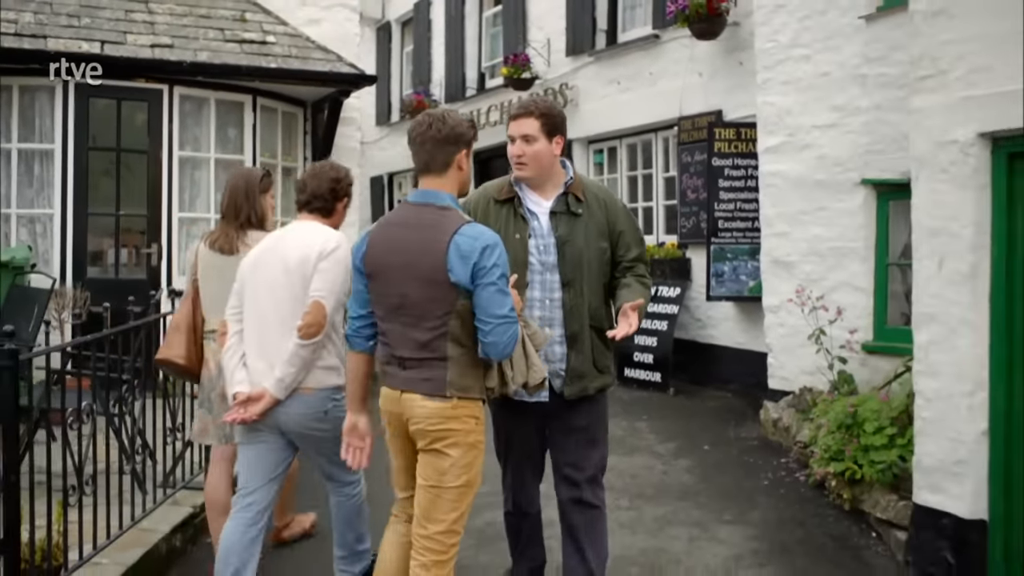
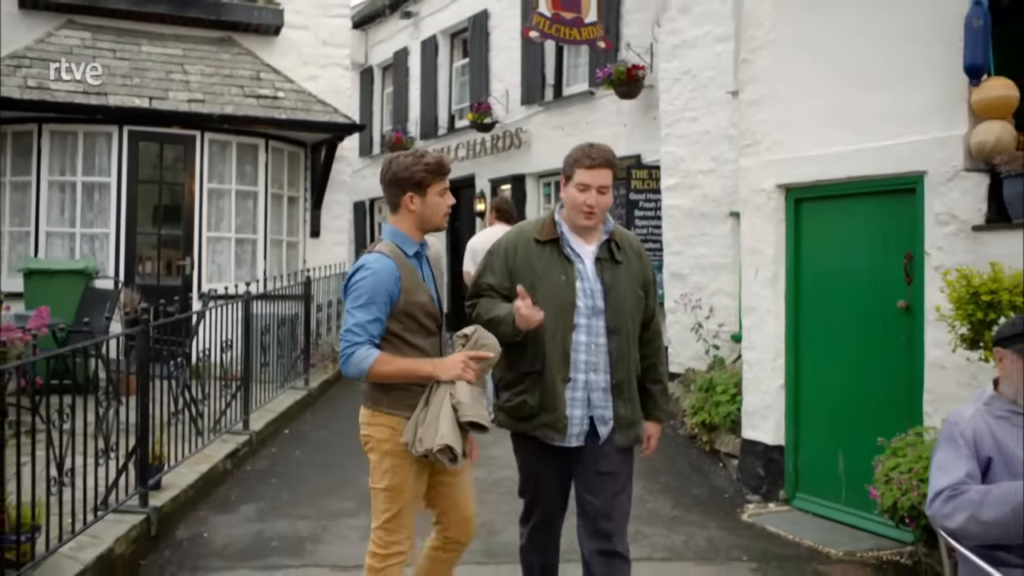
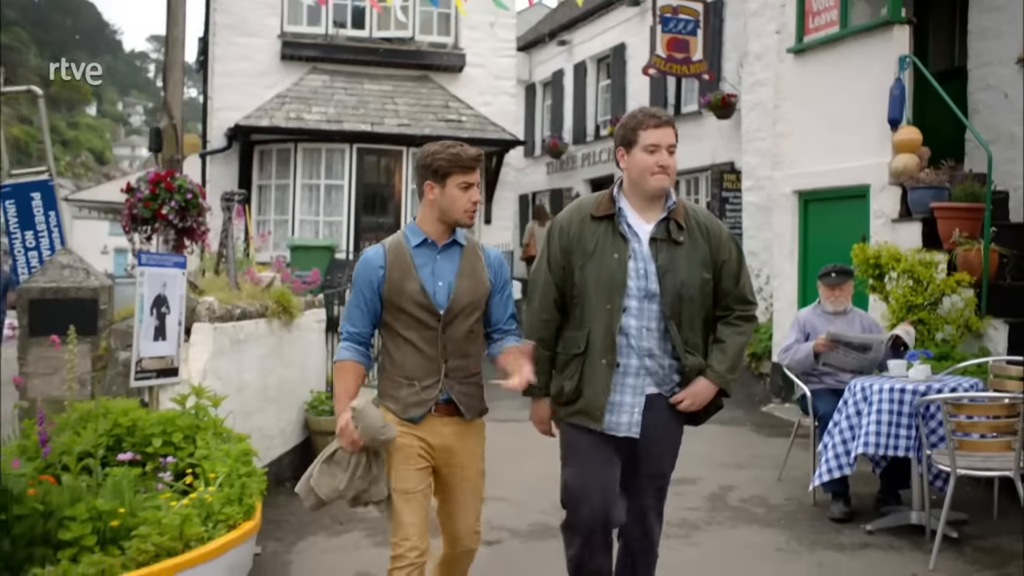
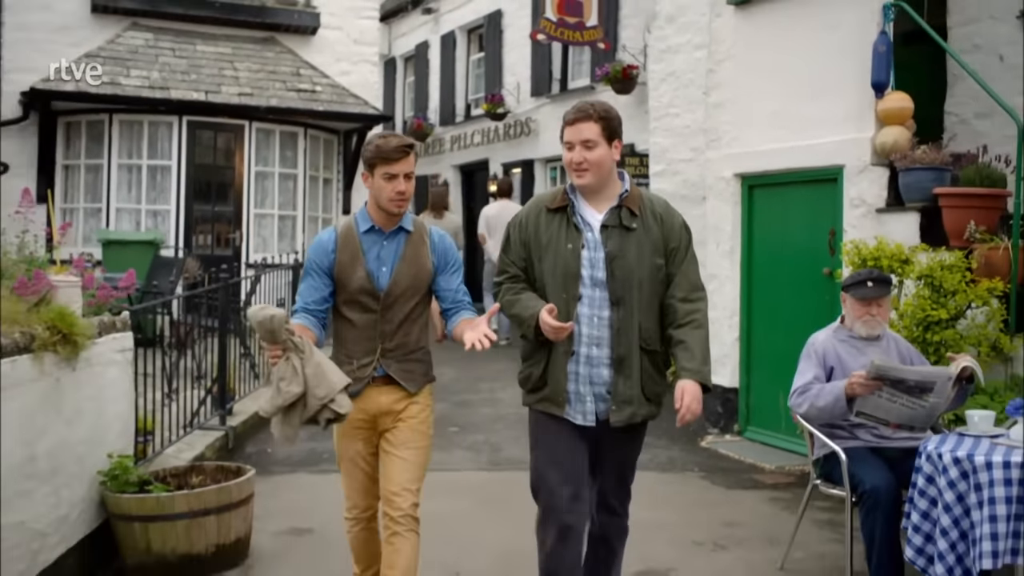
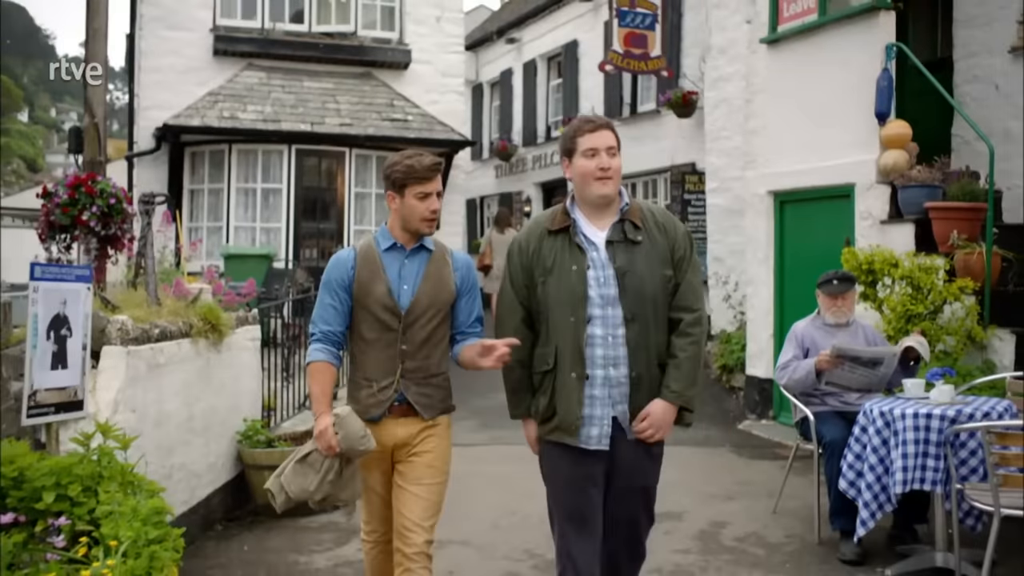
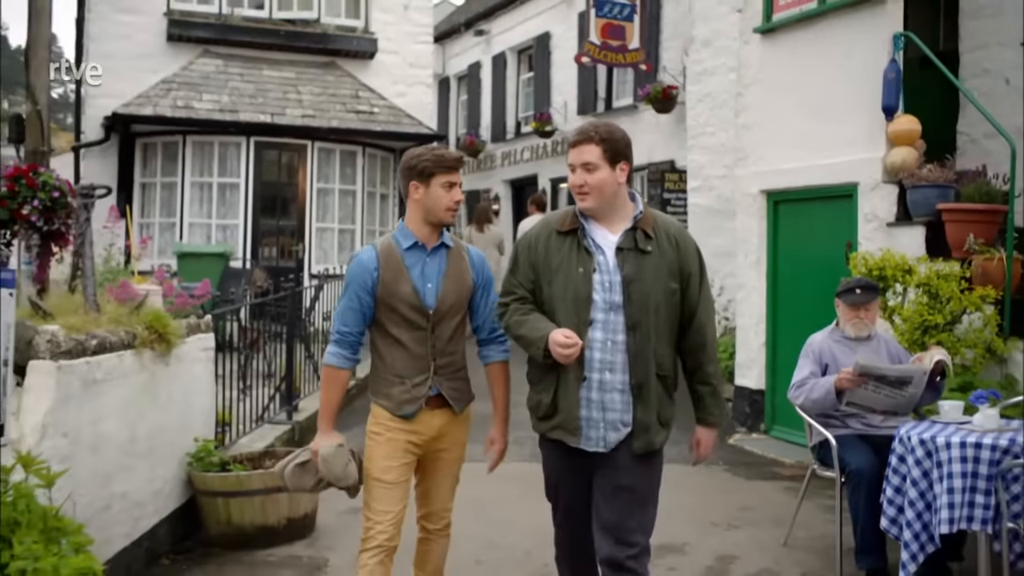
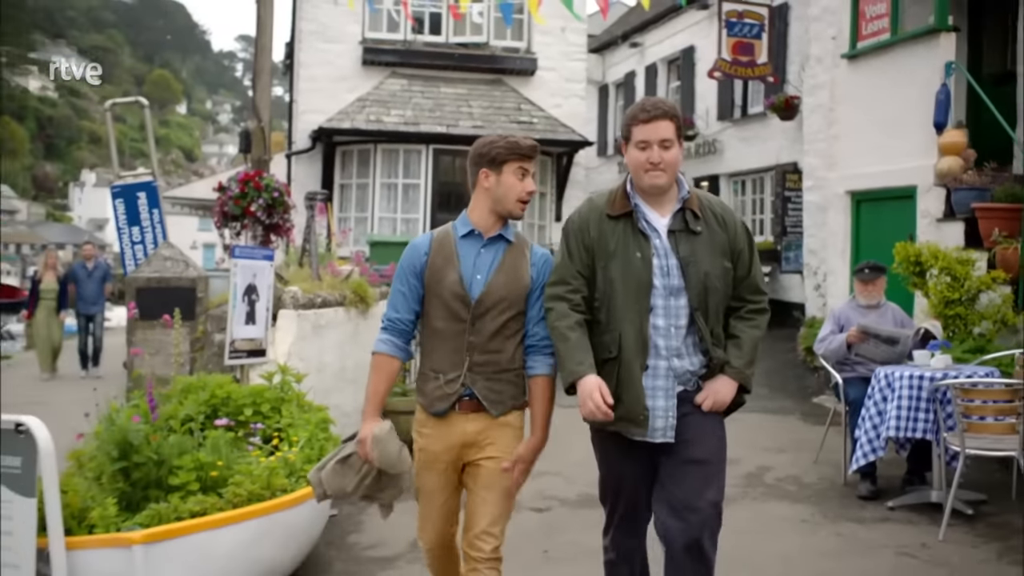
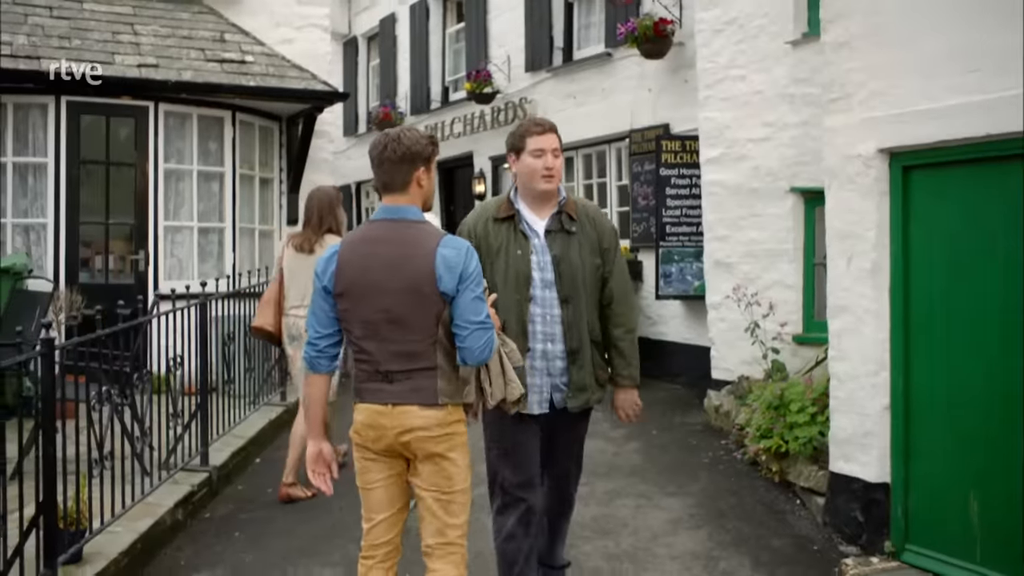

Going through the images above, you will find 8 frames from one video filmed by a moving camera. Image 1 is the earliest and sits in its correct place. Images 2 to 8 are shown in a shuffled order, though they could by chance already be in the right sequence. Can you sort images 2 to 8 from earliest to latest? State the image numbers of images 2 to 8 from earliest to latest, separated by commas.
8, 2, 4, 6, 5, 3, 7
